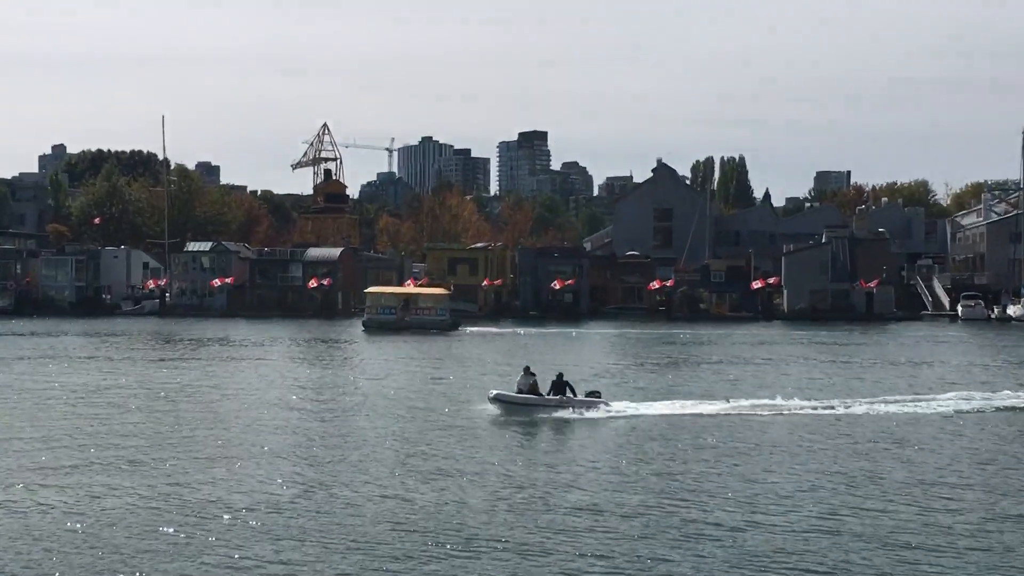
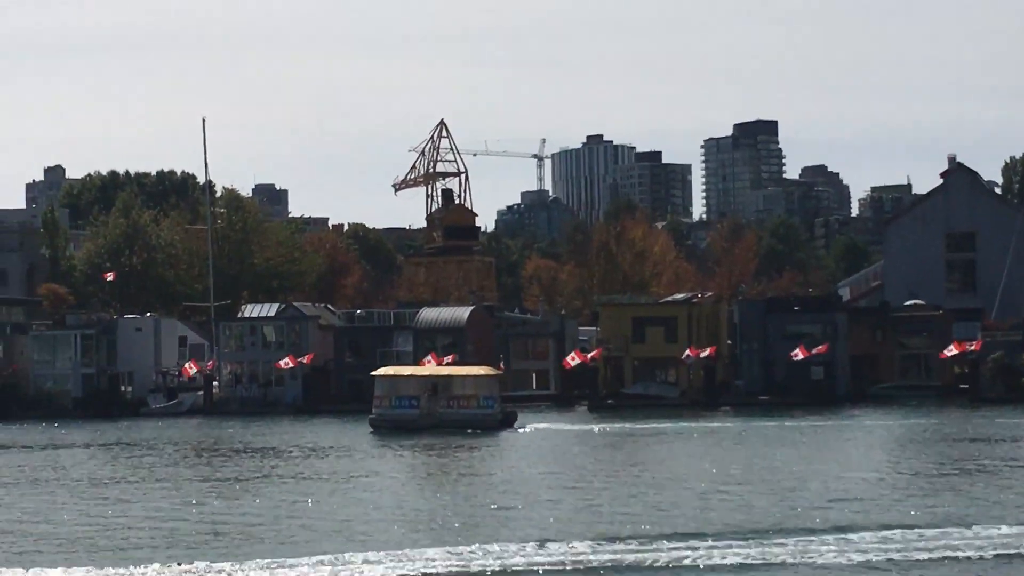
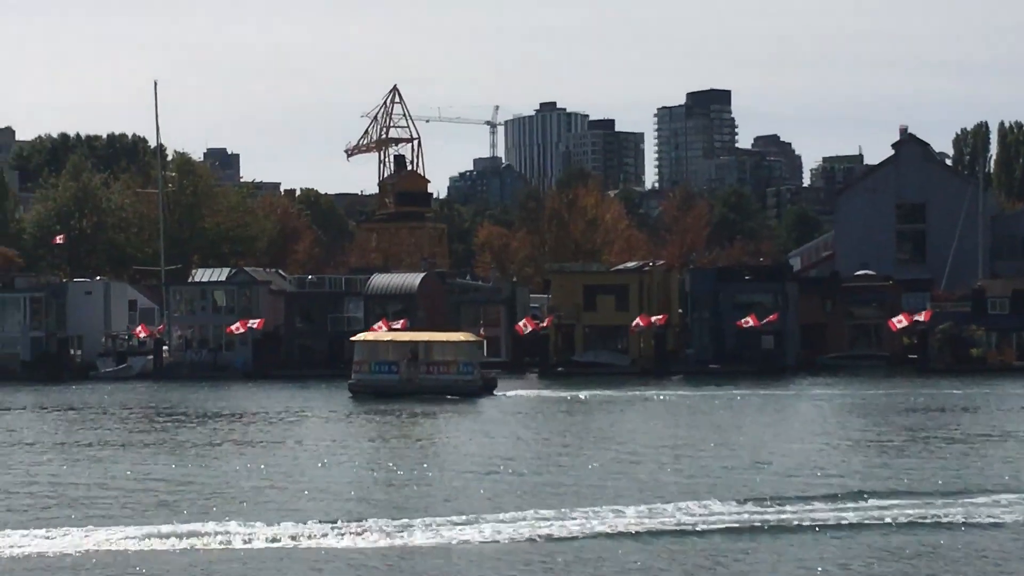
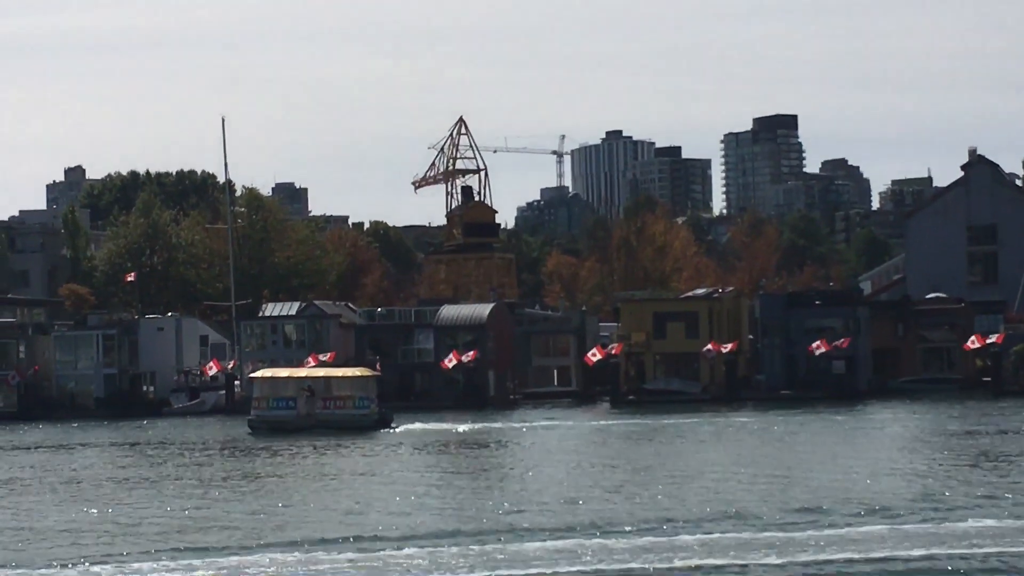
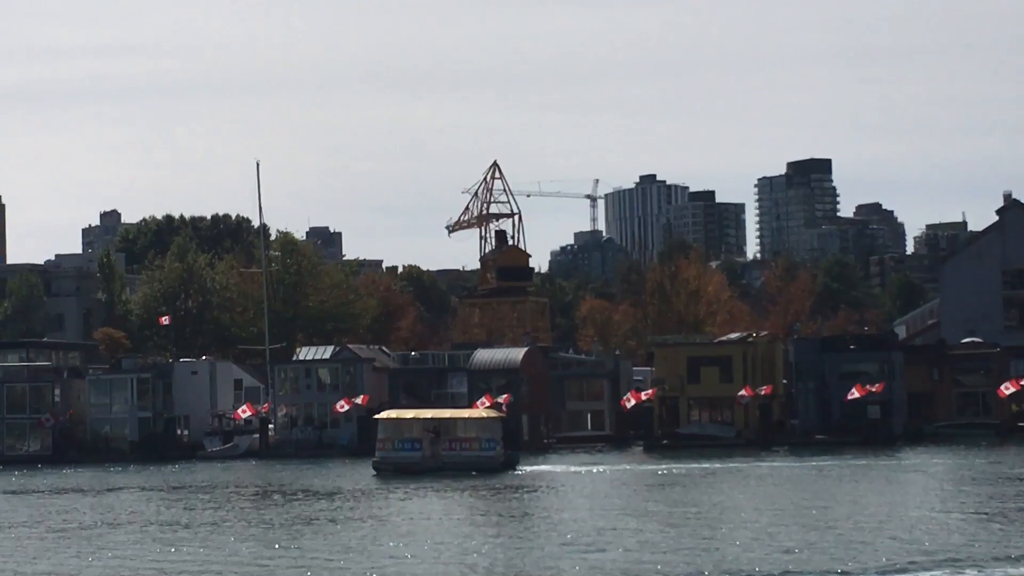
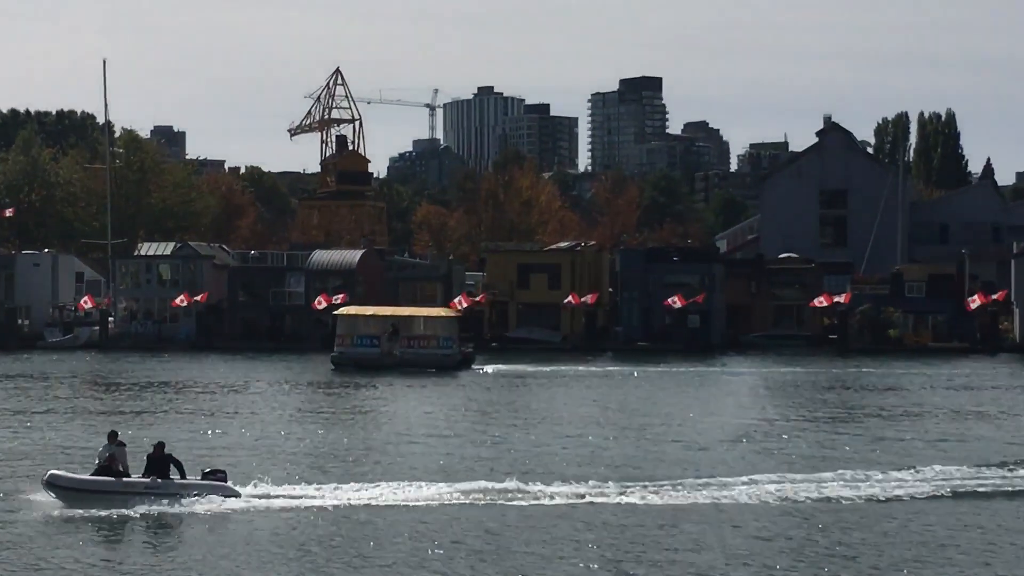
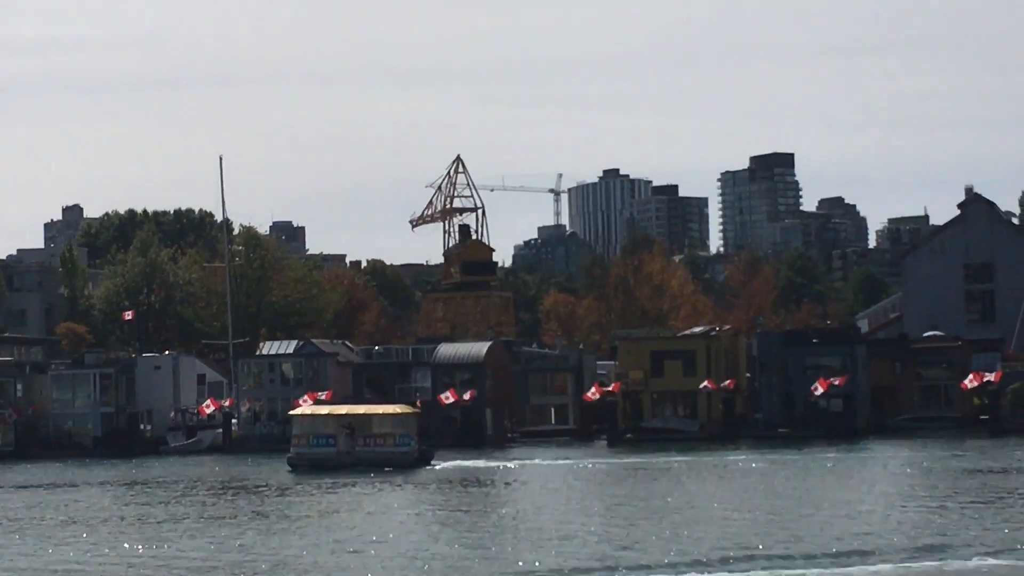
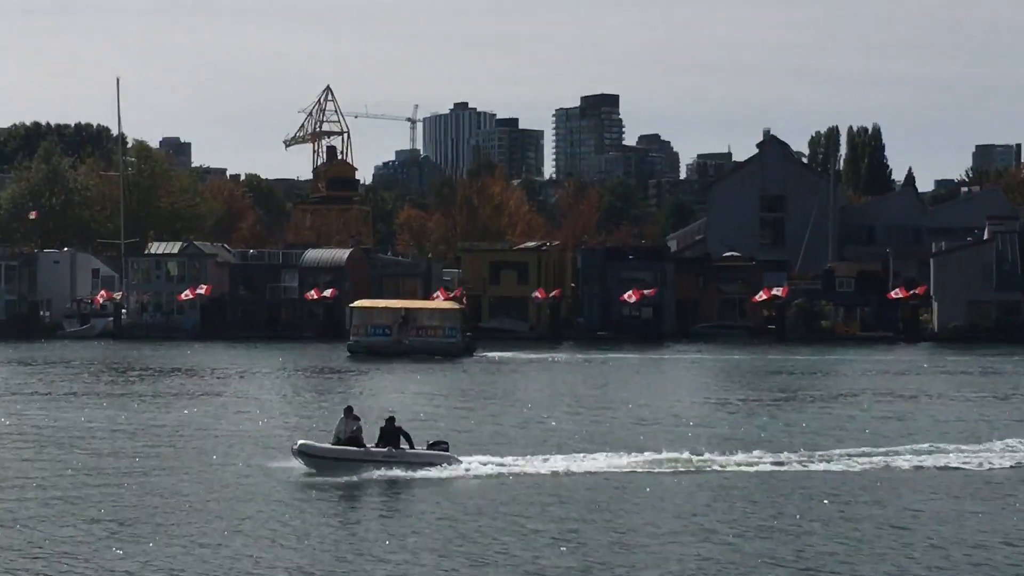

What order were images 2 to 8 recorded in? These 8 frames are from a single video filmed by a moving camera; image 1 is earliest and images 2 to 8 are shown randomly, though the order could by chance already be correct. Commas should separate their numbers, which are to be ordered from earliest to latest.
8, 6, 3, 2, 5, 7, 4
